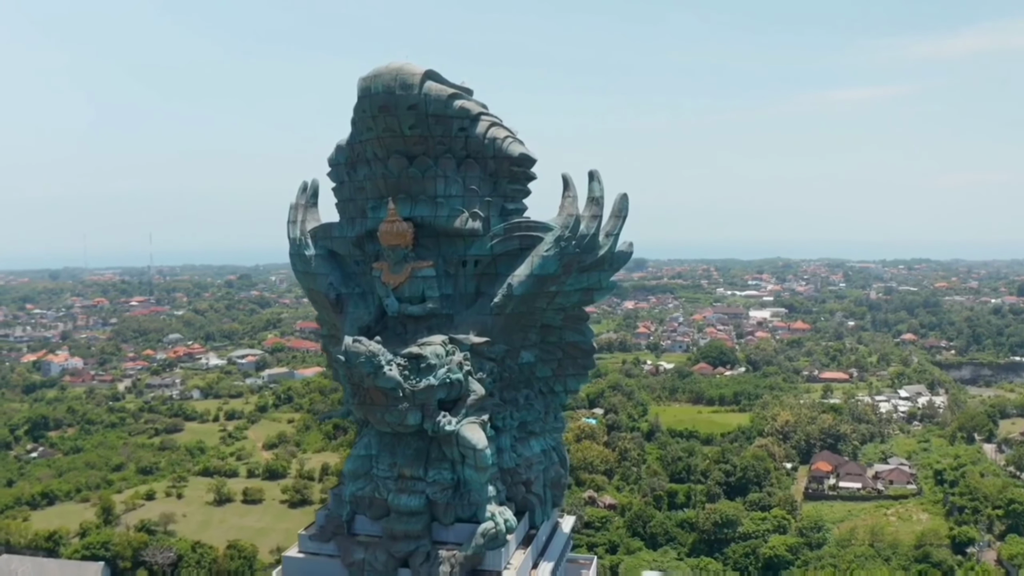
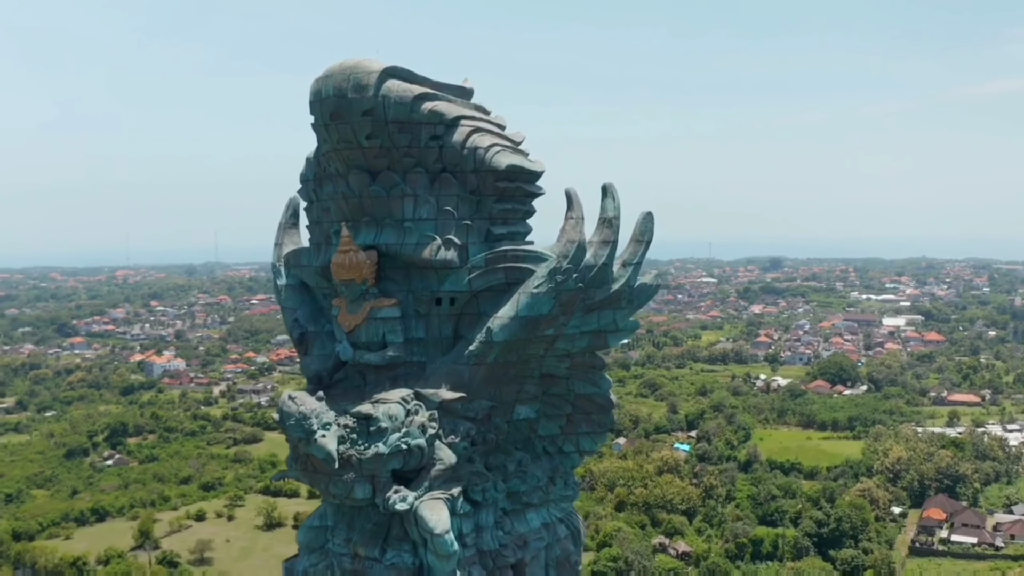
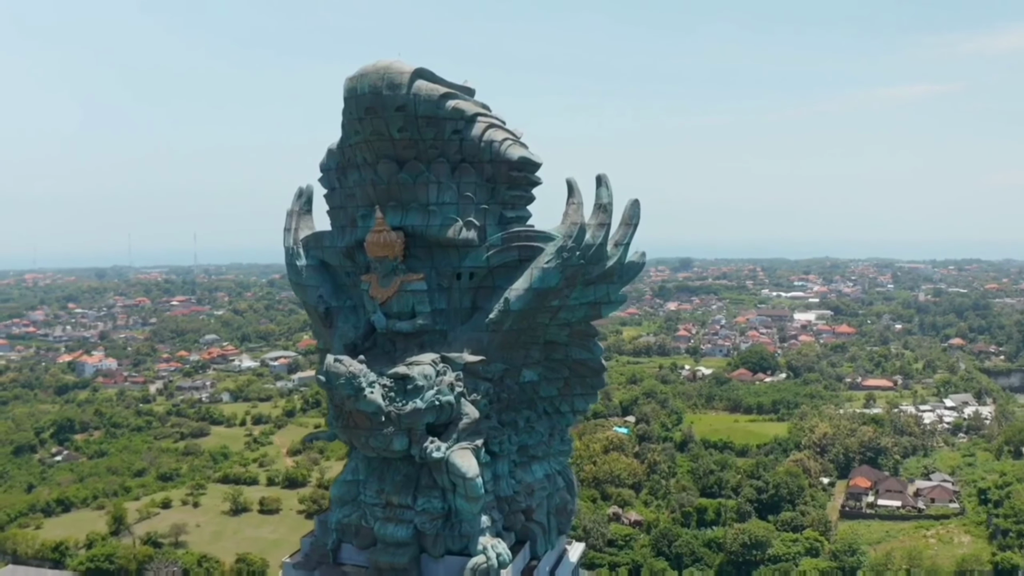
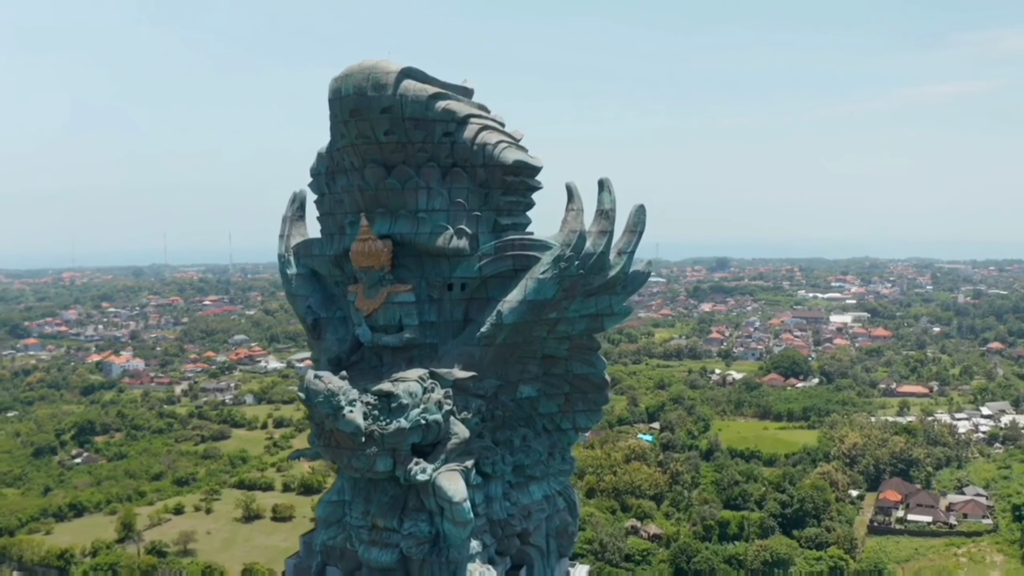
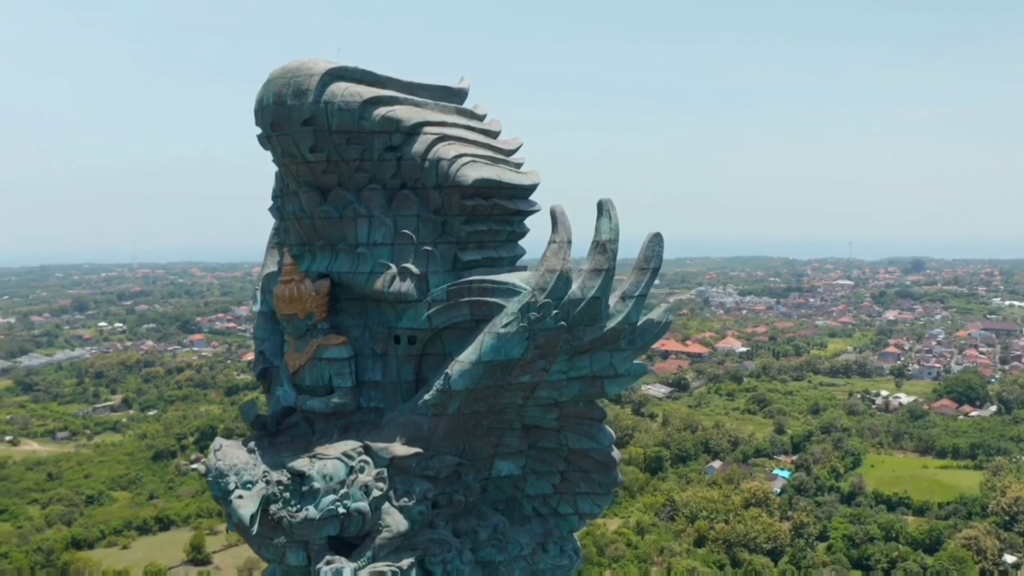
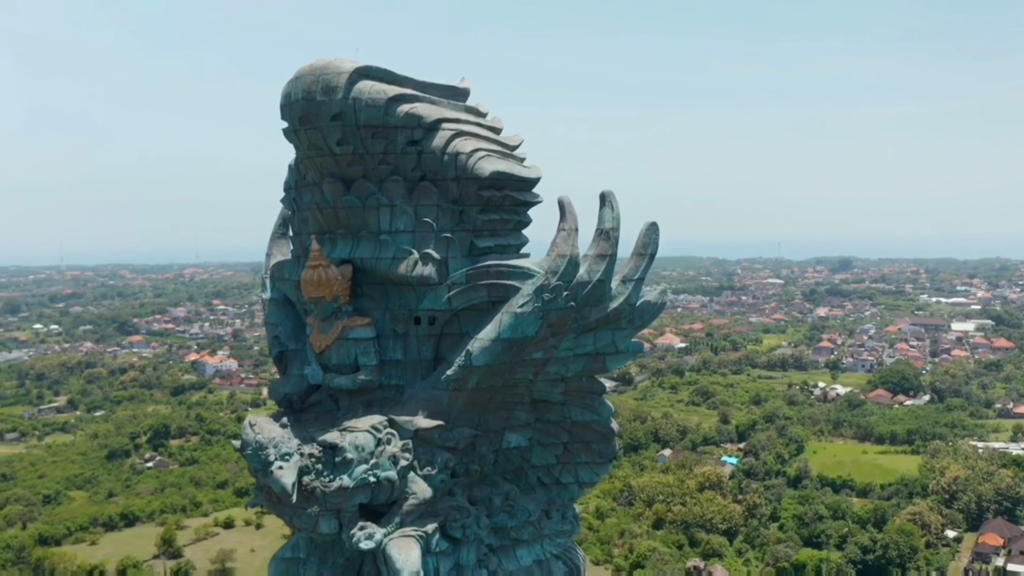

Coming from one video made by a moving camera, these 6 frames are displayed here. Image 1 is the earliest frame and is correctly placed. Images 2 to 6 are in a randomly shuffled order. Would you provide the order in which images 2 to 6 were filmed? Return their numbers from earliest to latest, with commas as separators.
3, 4, 2, 6, 5
